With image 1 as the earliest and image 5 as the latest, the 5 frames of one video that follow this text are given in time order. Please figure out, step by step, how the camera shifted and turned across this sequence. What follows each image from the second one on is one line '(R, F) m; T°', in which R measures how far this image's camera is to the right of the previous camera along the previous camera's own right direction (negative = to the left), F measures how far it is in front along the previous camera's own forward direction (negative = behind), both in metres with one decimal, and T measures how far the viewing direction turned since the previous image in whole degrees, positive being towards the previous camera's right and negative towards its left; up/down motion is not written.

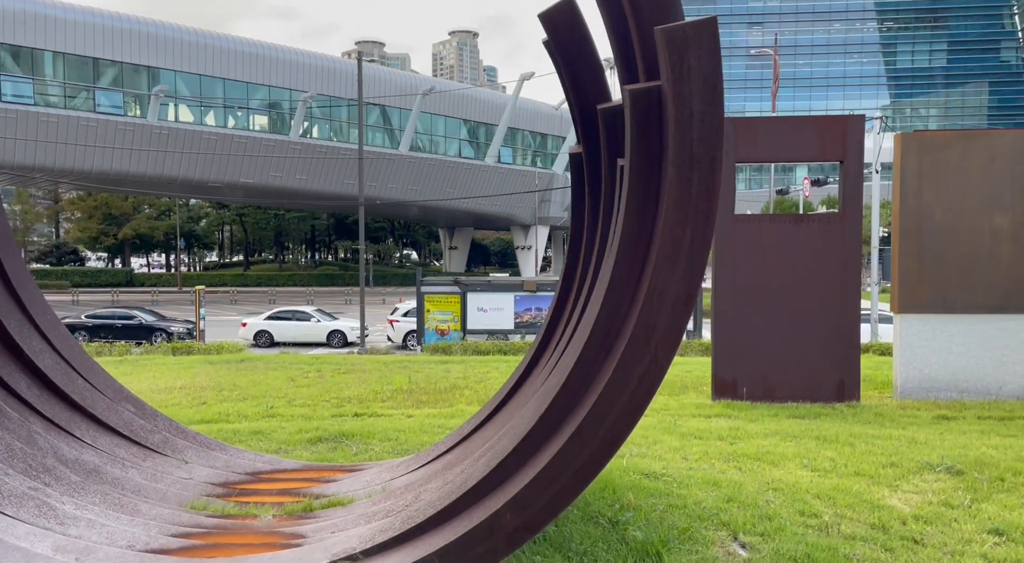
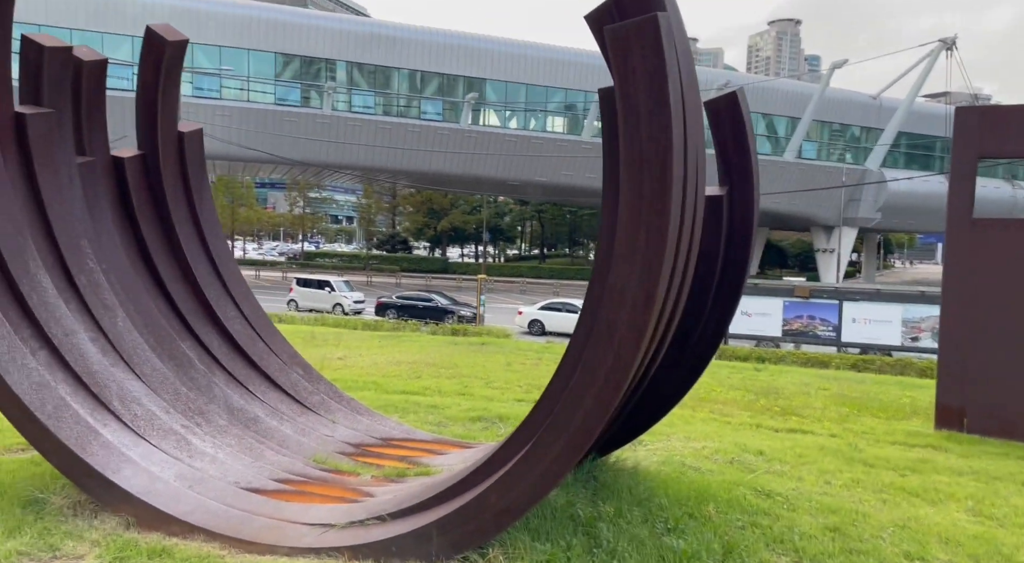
(+1.7, +0.1) m; -22°
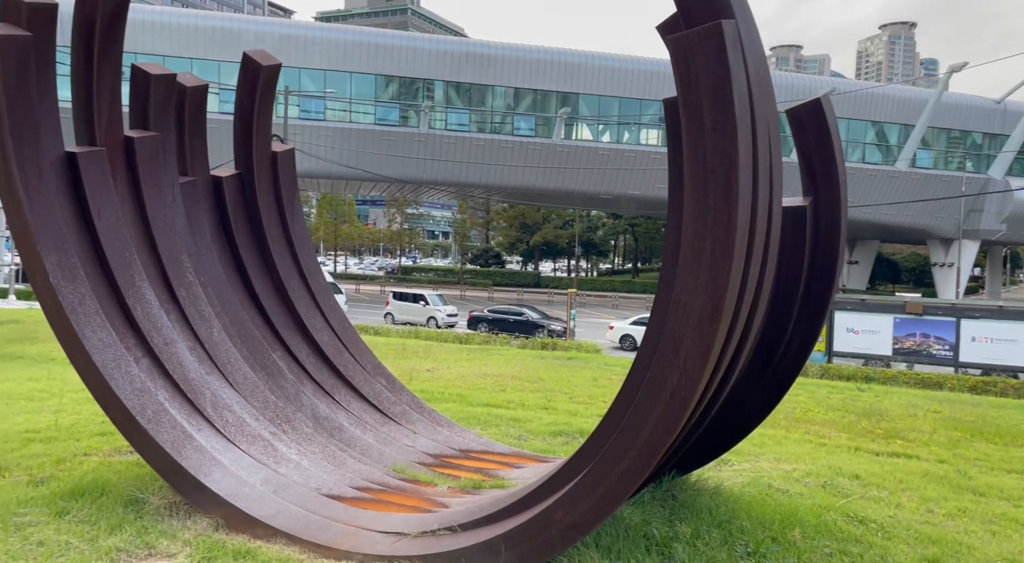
(+0.2, -0.1) m; -6°
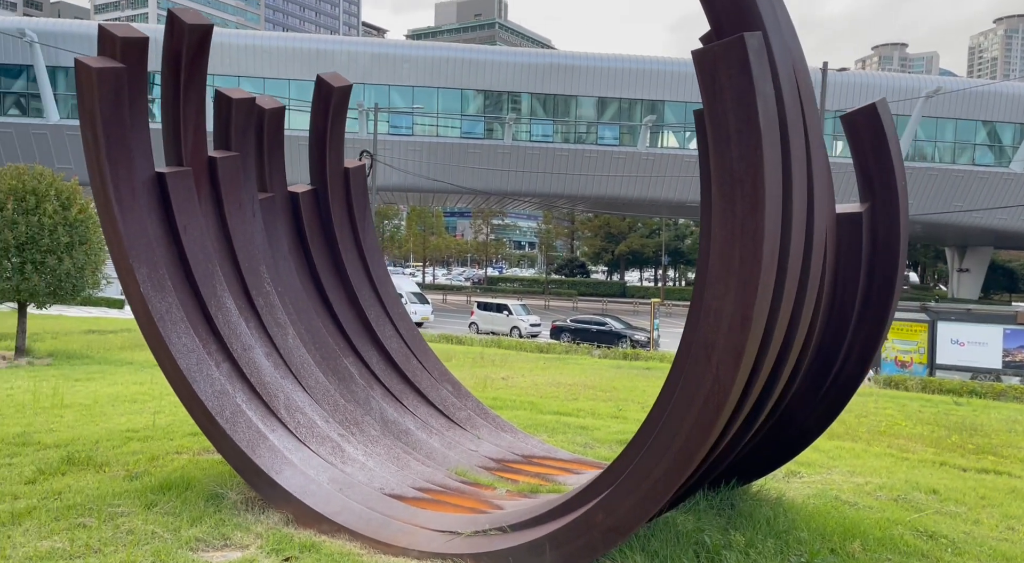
(+0.3, -0.2) m; -6°
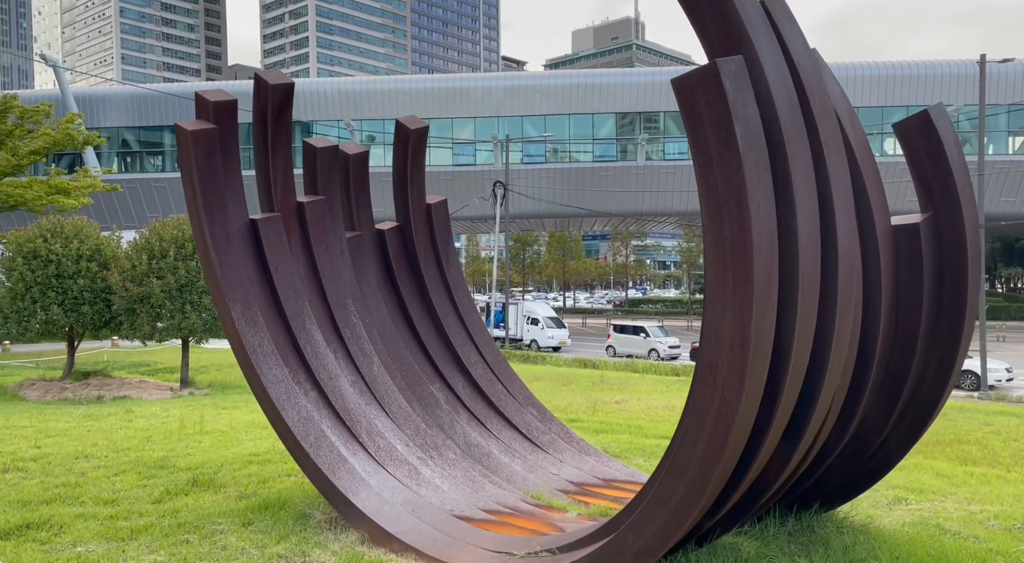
(+0.8, -0.1) m; -11°
